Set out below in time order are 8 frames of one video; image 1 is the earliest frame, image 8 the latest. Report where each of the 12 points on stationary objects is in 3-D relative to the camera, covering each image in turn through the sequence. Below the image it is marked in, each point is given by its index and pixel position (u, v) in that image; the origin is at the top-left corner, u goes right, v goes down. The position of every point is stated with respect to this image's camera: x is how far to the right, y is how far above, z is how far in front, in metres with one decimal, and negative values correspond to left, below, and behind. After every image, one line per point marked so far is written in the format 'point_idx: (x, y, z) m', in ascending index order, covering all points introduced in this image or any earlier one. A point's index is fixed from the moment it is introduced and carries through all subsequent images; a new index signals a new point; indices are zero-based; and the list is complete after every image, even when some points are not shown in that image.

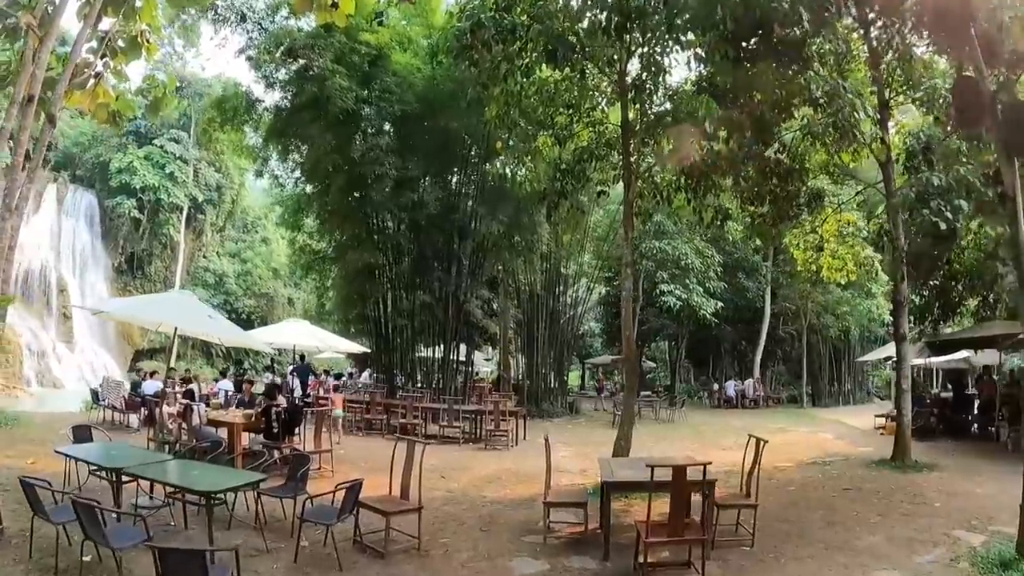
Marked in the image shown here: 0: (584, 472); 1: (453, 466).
0: (+0.5, -1.4, +8.9) m
1: (-0.4, -1.3, +8.9) m
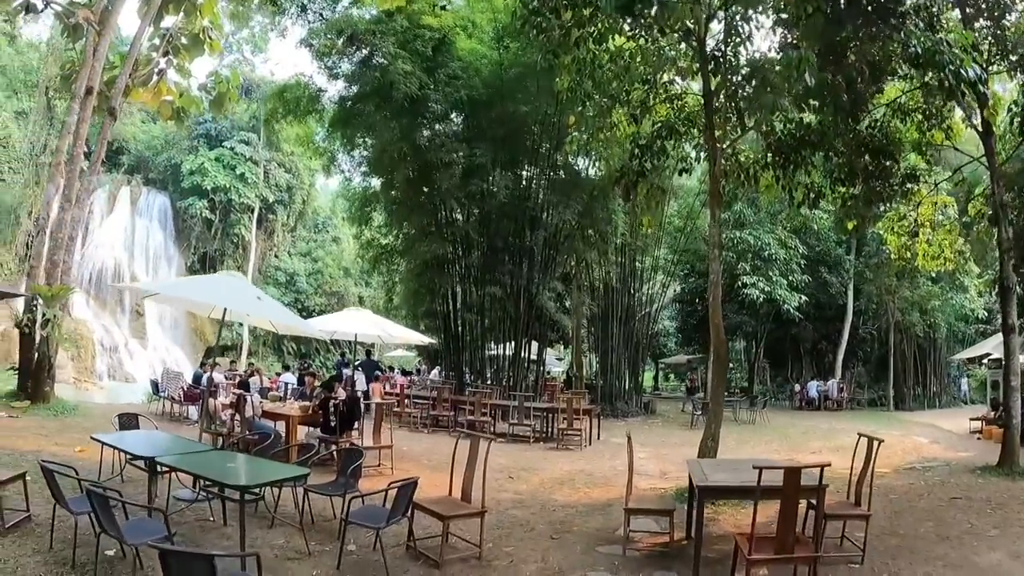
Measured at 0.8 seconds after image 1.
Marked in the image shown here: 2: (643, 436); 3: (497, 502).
0: (+1.1, -1.3, +8.3) m
1: (+0.1, -1.3, +8.3) m
2: (+1.4, -1.6, +12.5) m
3: (0.0, -1.2, +6.3) m
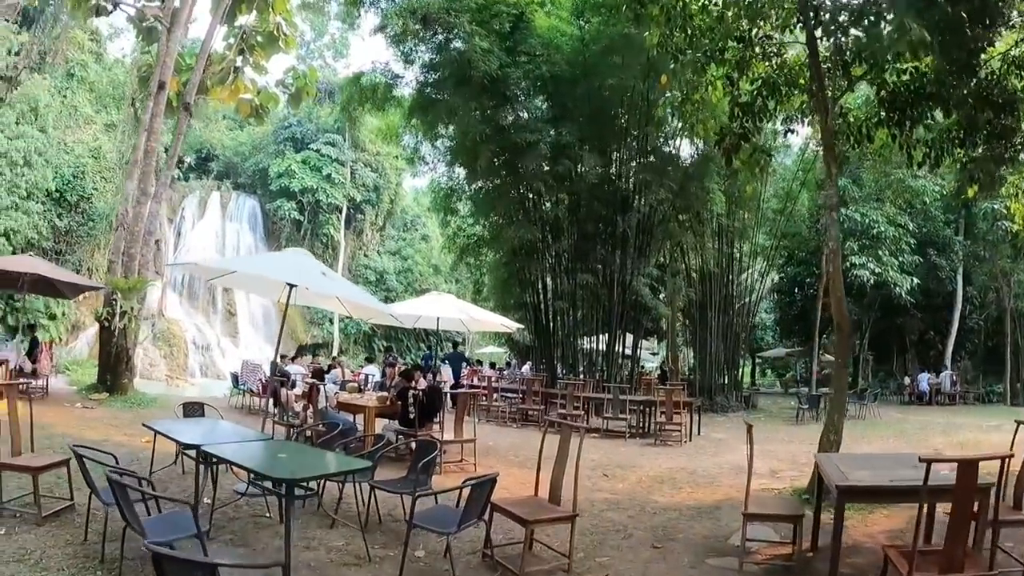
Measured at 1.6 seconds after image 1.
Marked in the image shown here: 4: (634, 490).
0: (+1.7, -1.2, +7.6) m
1: (+0.7, -1.1, +7.7) m
2: (+2.3, -1.4, +11.7) m
3: (+0.4, -1.0, +5.7) m
4: (+0.7, -1.1, +6.3) m
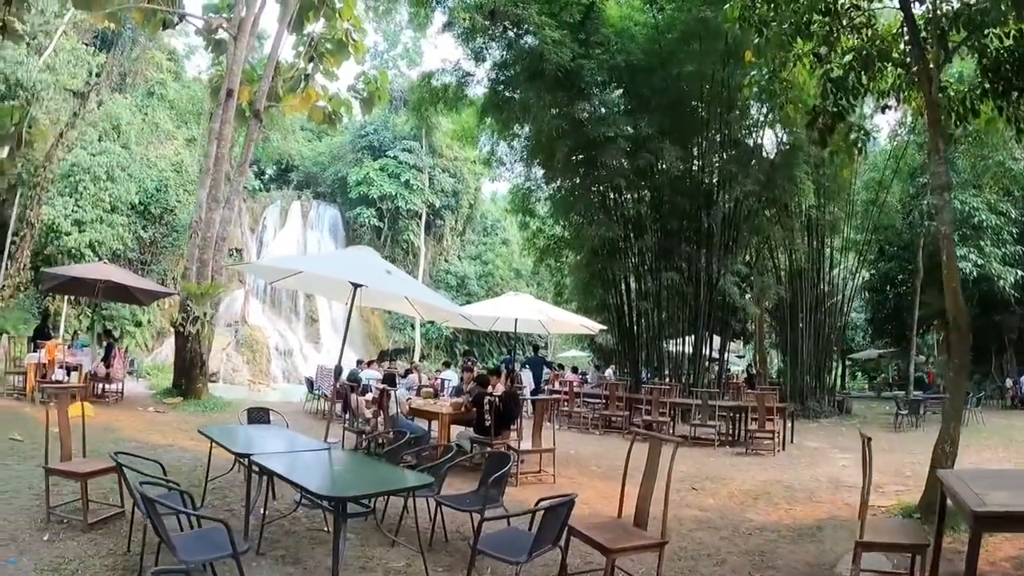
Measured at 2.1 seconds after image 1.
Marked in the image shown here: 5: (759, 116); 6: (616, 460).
0: (+2.1, -1.1, +7.0) m
1: (+1.2, -1.1, +7.2) m
2: (+3.1, -1.4, +11.1) m
3: (+0.8, -1.0, +5.2) m
4: (+1.0, -1.1, +5.8) m
5: (+2.3, +1.6, +11.2) m
6: (+0.7, -1.1, +7.7) m
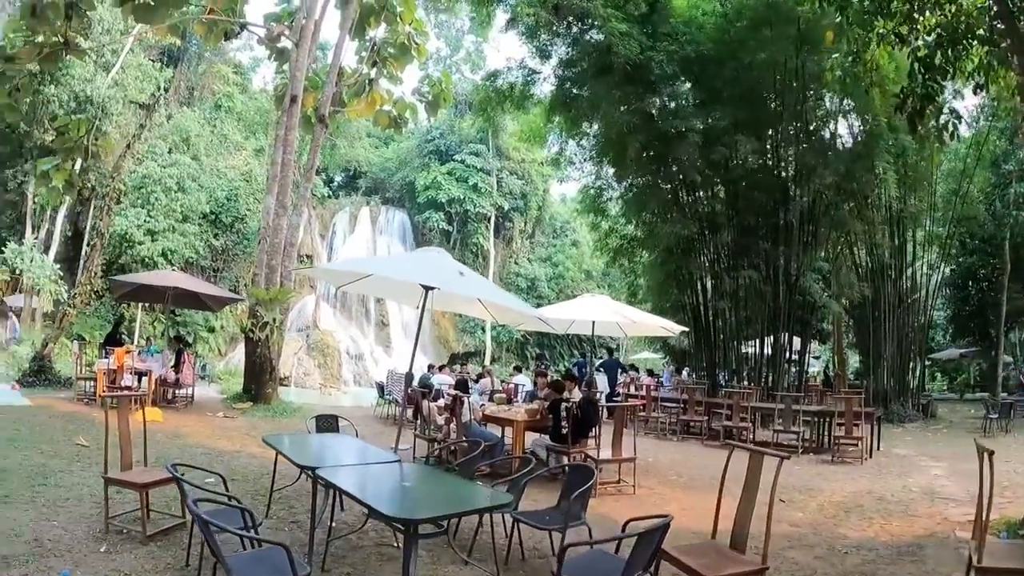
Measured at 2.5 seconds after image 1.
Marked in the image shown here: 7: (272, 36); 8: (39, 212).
0: (+2.6, -1.1, +6.6) m
1: (+1.6, -1.1, +6.8) m
2: (+3.8, -1.3, +10.6) m
3: (+1.1, -1.0, +4.9) m
4: (+1.4, -1.1, +5.5) m
5: (+2.9, +1.7, +10.8) m
6: (+1.2, -1.1, +7.4) m
7: (-2.4, +2.5, +11.7) m
8: (-7.5, +1.2, +18.7) m
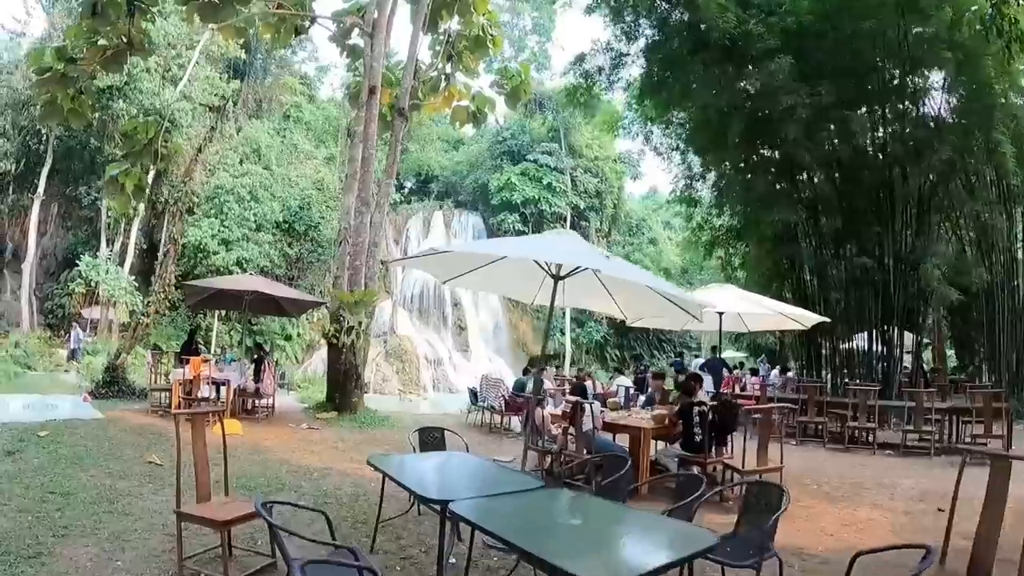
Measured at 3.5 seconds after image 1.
0: (+3.1, -1.0, +5.8) m
1: (+2.2, -1.0, +6.1) m
2: (+4.6, -1.2, +9.8) m
3: (+1.6, -0.9, +4.2) m
4: (+1.9, -1.0, +4.7) m
5: (+3.7, +1.8, +10.0) m
6: (+1.8, -1.1, +6.7) m
7: (-1.6, +2.5, +11.2) m
8: (-6.2, +1.0, +18.5) m
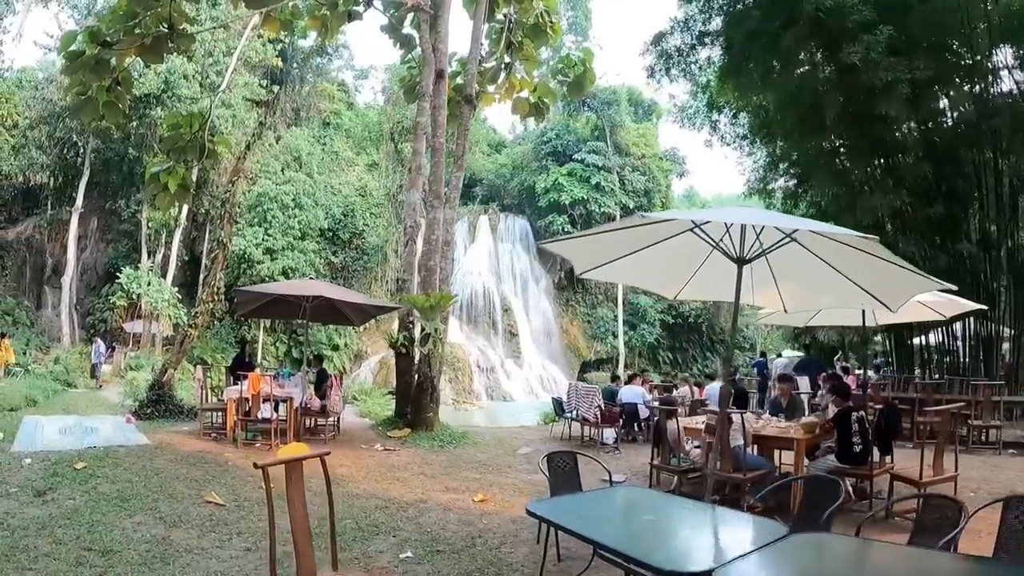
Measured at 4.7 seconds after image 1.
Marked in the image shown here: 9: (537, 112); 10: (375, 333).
0: (+3.6, -0.9, +4.9) m
1: (+2.7, -0.9, +5.2) m
2: (+5.2, -1.1, +8.8) m
3: (+2.0, -0.9, +3.3) m
4: (+2.3, -0.9, +3.9) m
5: (+4.2, +1.9, +9.1) m
6: (+2.3, -1.0, +5.9) m
7: (-1.0, +2.4, +10.4) m
8: (-5.4, +0.8, +17.9) m
9: (+0.2, +1.7, +11.4) m
10: (-2.2, -0.7, +19.0) m
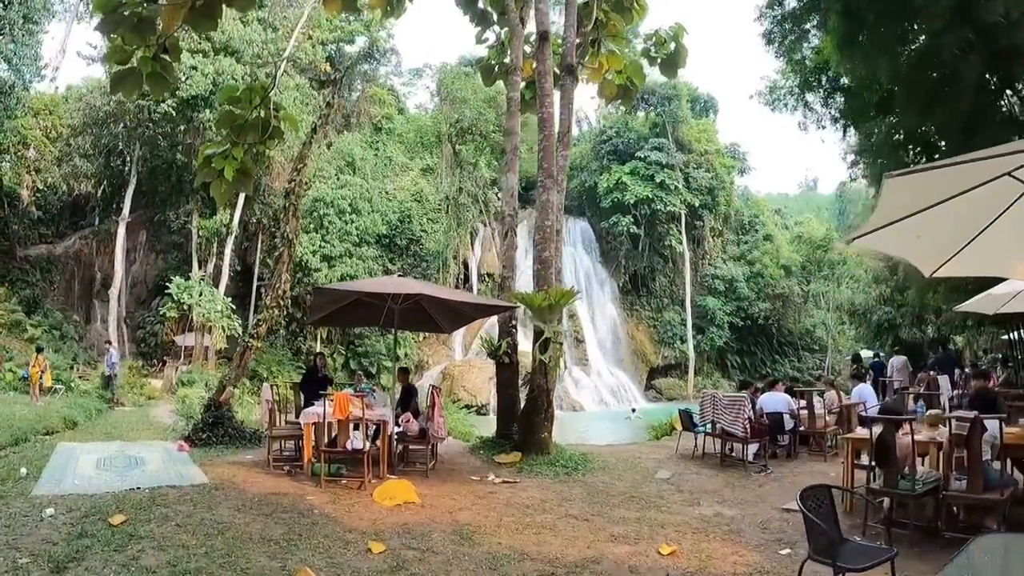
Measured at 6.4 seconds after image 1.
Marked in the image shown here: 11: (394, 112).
0: (+4.1, -0.8, +3.7) m
1: (+3.2, -0.8, +4.0) m
2: (+5.8, -0.9, +7.5) m
3: (+2.4, -0.8, +2.2) m
4: (+2.8, -0.8, +2.7) m
5: (+4.8, +2.0, +7.9) m
6: (+2.8, -0.9, +4.7) m
7: (-0.4, +2.4, +9.4) m
8: (-4.4, +0.6, +17.0) m
9: (+1.0, +1.7, +10.3) m
10: (-1.1, -0.8, +18.0) m
11: (-1.9, +3.0, +19.4) m
